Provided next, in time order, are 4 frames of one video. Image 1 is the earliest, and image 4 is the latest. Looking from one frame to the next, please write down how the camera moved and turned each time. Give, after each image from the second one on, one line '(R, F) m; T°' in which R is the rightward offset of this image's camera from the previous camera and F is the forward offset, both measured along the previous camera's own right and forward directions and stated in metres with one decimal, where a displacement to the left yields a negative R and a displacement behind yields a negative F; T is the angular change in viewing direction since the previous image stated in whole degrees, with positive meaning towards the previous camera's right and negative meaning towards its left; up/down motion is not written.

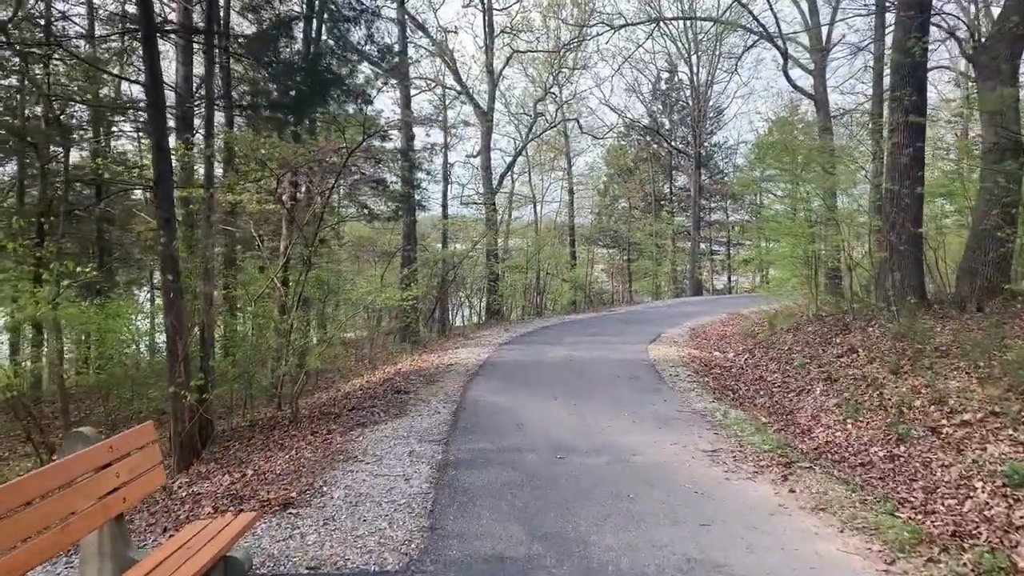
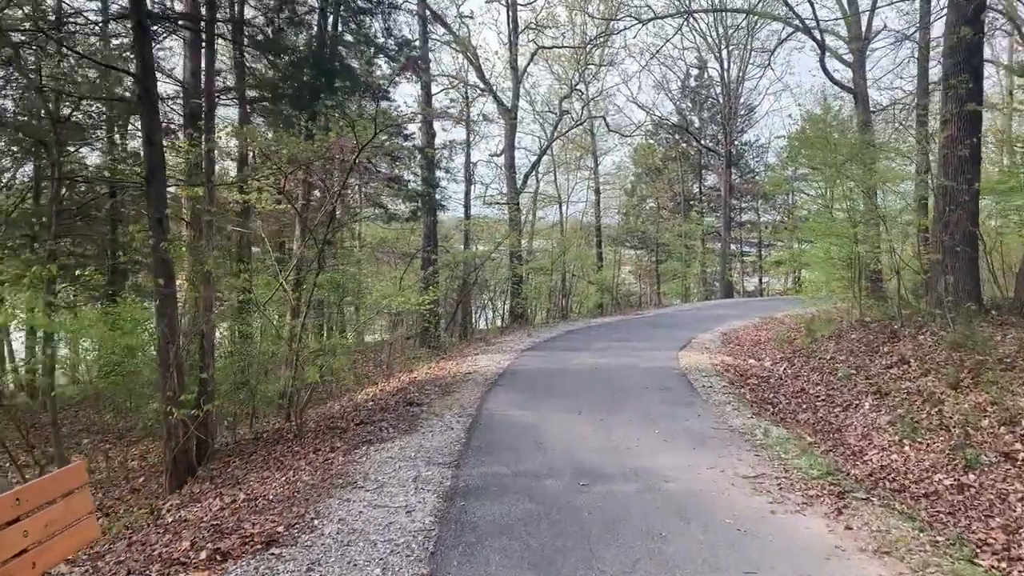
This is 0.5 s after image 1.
(+0.1, +0.6) m; -2°
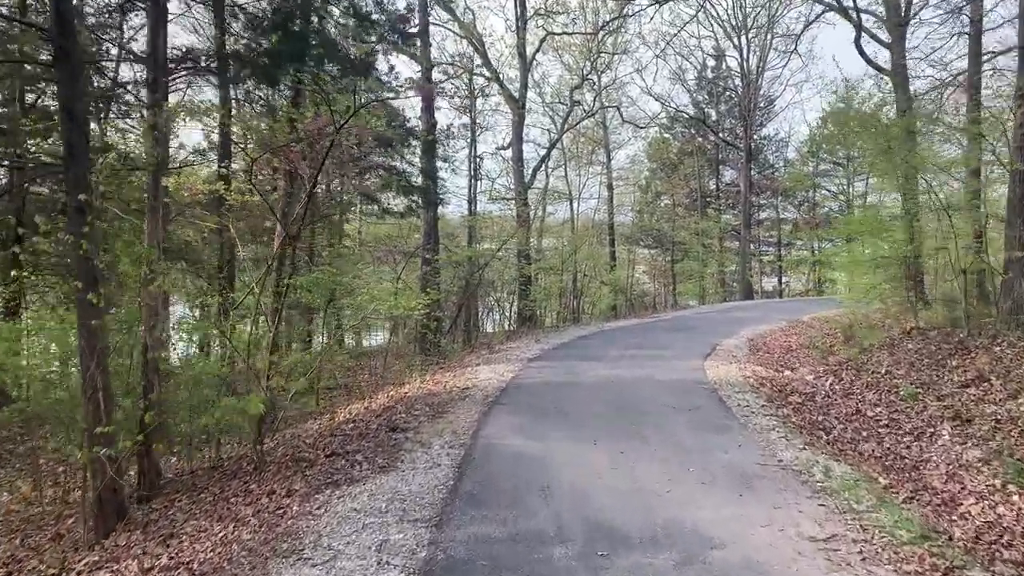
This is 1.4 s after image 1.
(+0.1, +1.2) m; -1°
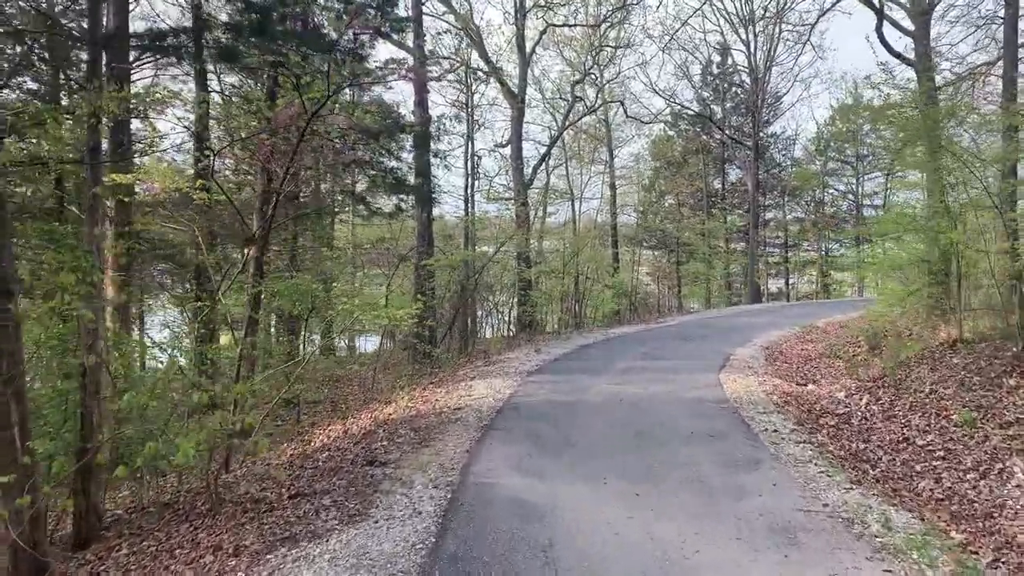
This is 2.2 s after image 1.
(0.0, +0.9) m; 0°
